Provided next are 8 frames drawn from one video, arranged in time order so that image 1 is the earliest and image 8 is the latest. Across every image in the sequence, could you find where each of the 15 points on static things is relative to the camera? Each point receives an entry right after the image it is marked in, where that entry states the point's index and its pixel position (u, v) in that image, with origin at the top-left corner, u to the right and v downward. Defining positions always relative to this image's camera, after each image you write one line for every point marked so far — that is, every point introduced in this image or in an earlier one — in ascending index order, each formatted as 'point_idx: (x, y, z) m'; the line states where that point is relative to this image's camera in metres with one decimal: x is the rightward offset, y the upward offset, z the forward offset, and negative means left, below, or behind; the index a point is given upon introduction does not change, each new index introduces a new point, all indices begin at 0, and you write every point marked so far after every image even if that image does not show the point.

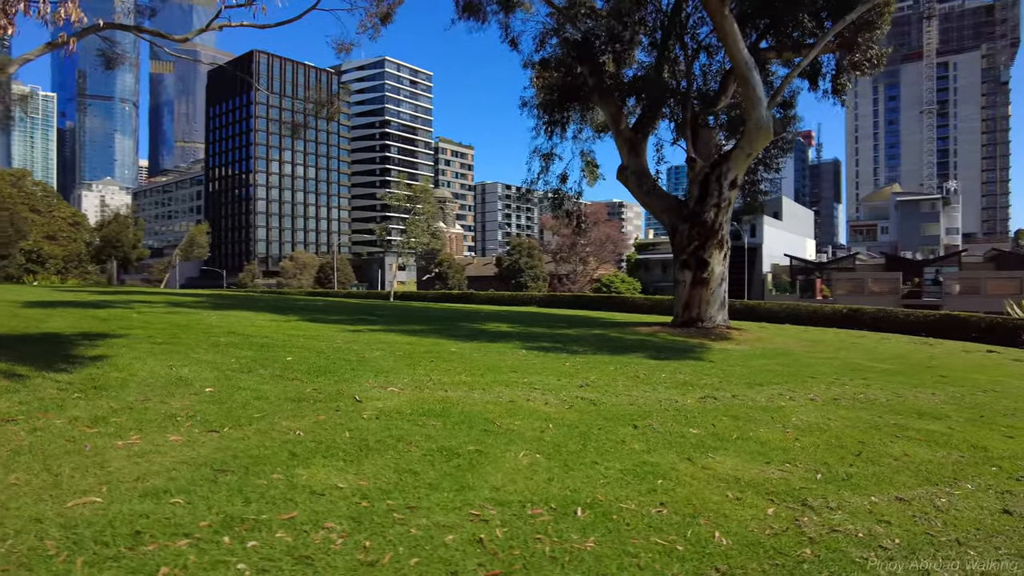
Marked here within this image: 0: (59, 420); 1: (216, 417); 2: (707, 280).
0: (-3.6, -1.0, +5.2) m
1: (-2.5, -1.1, +5.7) m
2: (+4.8, +0.2, +16.3) m
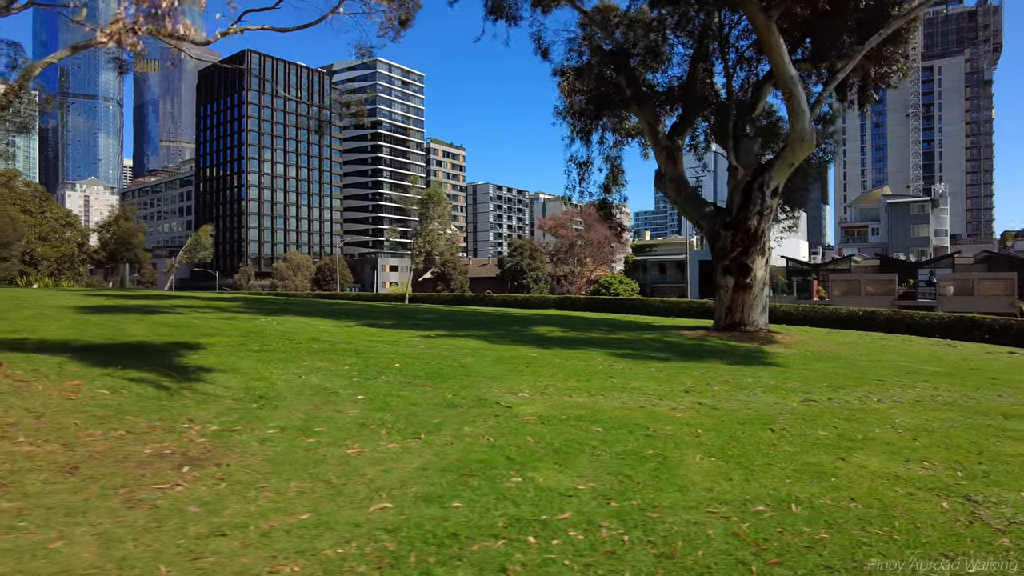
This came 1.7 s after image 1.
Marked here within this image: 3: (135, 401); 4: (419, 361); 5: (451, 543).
0: (-2.0, -1.2, +5.5) m
1: (-1.0, -1.3, +6.1) m
2: (+6.1, +0.1, +16.8) m
3: (-3.3, -1.0, +5.9) m
4: (-1.4, -1.1, +10.0) m
5: (-0.3, -1.4, +3.7) m
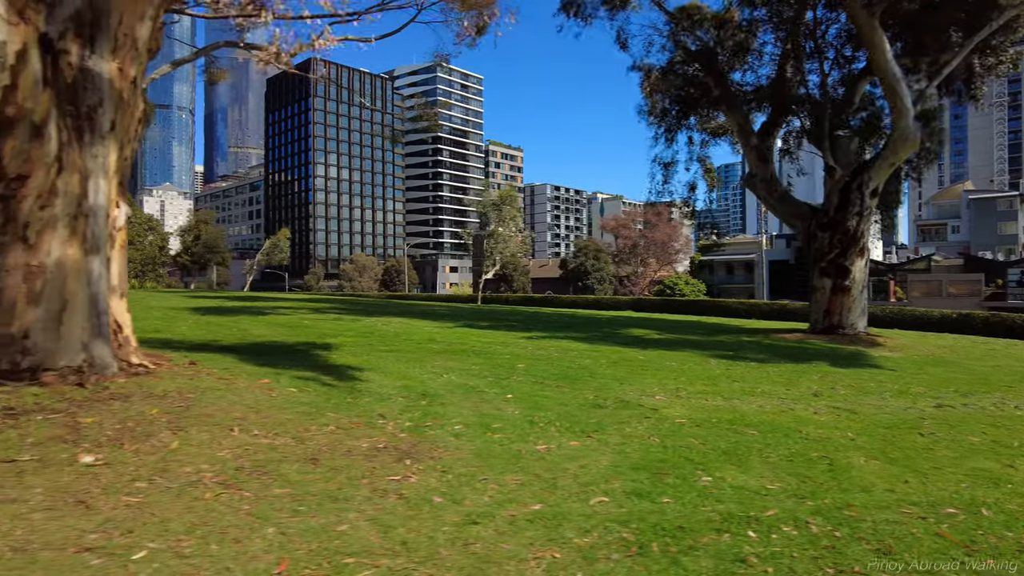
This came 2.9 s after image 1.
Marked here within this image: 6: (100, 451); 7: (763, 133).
0: (-0.5, -1.2, +5.9) m
1: (+0.6, -1.3, +6.4) m
2: (+8.4, 0.0, +16.6) m
3: (-1.8, -1.1, +6.4) m
4: (+0.5, -1.2, +10.4) m
5: (+1.0, -1.5, +4.0) m
6: (-2.7, -1.1, +4.4) m
7: (+7.2, +4.4, +18.9) m
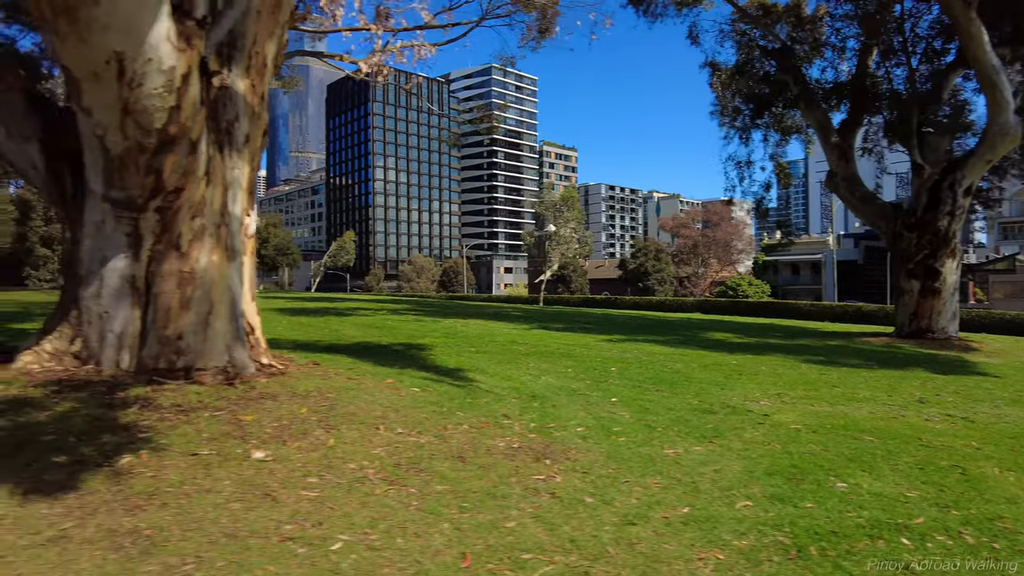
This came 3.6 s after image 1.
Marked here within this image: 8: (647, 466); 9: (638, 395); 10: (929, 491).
0: (+0.6, -1.3, +6.1) m
1: (+1.7, -1.4, +6.5) m
2: (+10.3, 0.0, +16.0) m
3: (-0.7, -1.1, +6.6) m
4: (+1.9, -1.2, +10.4) m
5: (+2.0, -1.5, +4.0) m
6: (-1.7, -1.1, +4.8) m
7: (+9.3, +4.4, +18.4) m
8: (+1.0, -1.4, +5.2) m
9: (+1.5, -1.3, +8.2) m
10: (+3.2, -1.6, +5.1) m
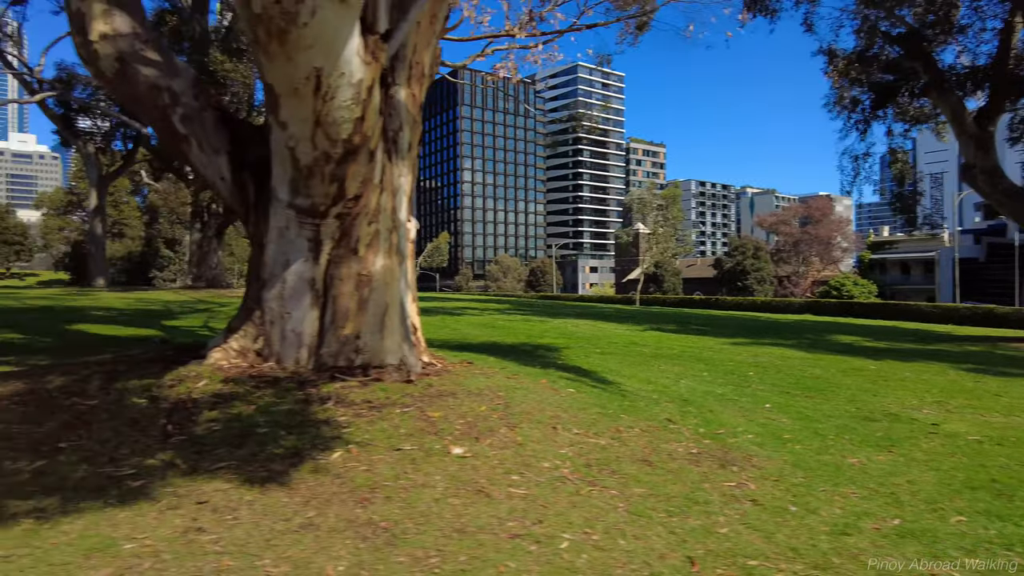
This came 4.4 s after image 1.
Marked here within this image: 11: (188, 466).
0: (+2.1, -1.3, +6.0) m
1: (+3.3, -1.4, +6.2) m
2: (+13.0, -0.1, +14.6) m
3: (+0.9, -1.1, +6.6) m
4: (+3.9, -1.3, +10.1) m
5: (+3.2, -1.6, +3.7) m
6: (-0.4, -1.1, +4.9) m
7: (+12.2, +4.3, +17.1) m
8: (+2.4, -1.4, +5.0) m
9: (+3.3, -1.3, +7.9) m
10: (+4.6, -1.6, +4.6) m
11: (-2.2, -1.2, +4.4) m
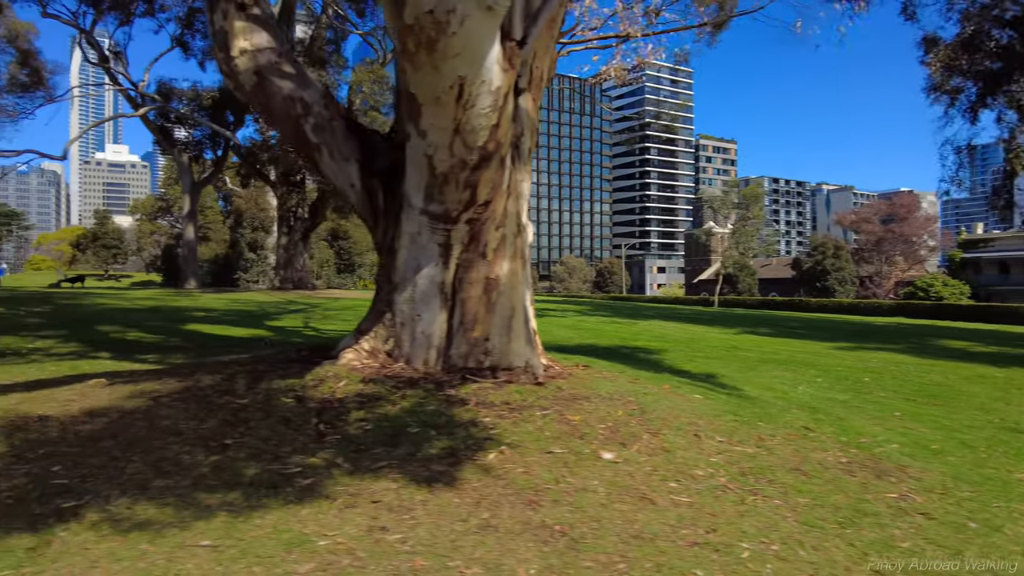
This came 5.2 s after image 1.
0: (+3.3, -1.3, +5.7) m
1: (+4.5, -1.4, +5.8) m
2: (+14.9, -0.1, +13.3) m
3: (+2.2, -1.2, +6.5) m
4: (+5.5, -1.3, +9.7) m
5: (+4.2, -1.6, +3.4) m
6: (+0.7, -1.2, +4.9) m
7: (+14.4, +4.3, +15.9) m
8: (+3.5, -1.4, +4.7) m
9: (+4.7, -1.4, +7.6) m
10: (+5.6, -1.6, +4.2) m
11: (-1.1, -1.2, +4.6) m
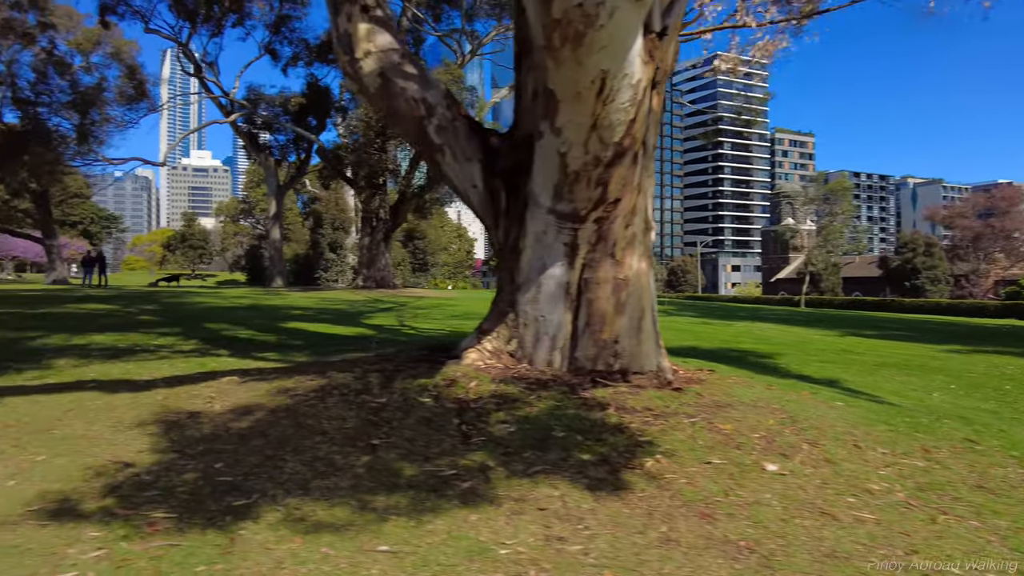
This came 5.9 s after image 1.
0: (+4.5, -1.4, +5.2) m
1: (+5.6, -1.4, +5.2) m
2: (+16.8, -0.1, +11.6) m
3: (+3.4, -1.2, +6.1) m
4: (+7.0, -1.3, +8.9) m
5: (+5.1, -1.6, +2.8) m
6: (+1.8, -1.2, +4.6) m
7: (+16.5, +4.3, +14.3) m
8: (+4.6, -1.5, +4.2) m
9: (+6.0, -1.4, +6.9) m
10: (+6.6, -1.6, +3.4) m
11: (0.0, -1.2, +4.5) m
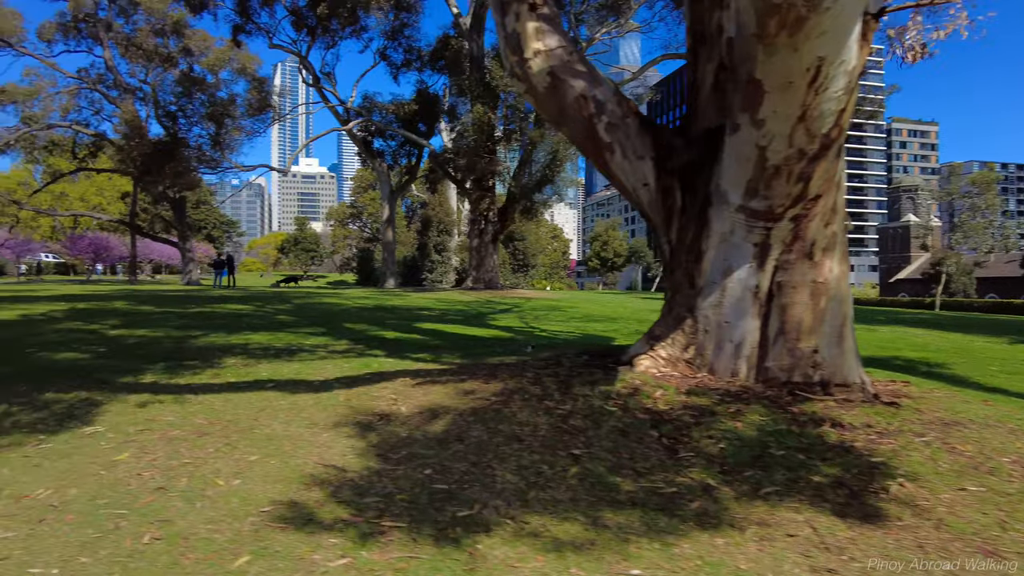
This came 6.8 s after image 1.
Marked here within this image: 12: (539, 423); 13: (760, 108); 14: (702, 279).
0: (+5.9, -1.4, +4.2) m
1: (+7.1, -1.5, +4.1) m
2: (+19.0, -0.2, +8.9) m
3: (+5.0, -1.2, +5.3) m
4: (+9.0, -1.3, +7.6) m
5: (+6.3, -1.7, +1.8) m
6: (+3.3, -1.2, +4.1) m
7: (+19.1, +4.2, +11.5) m
8: (+5.9, -1.5, +3.2) m
9: (+7.7, -1.4, +5.7) m
10: (+7.8, -1.7, +2.2) m
11: (+1.4, -1.3, +4.2) m
12: (+0.2, -1.1, +5.4) m
13: (+2.0, +1.5, +5.3) m
14: (+1.8, +0.1, +6.3) m
